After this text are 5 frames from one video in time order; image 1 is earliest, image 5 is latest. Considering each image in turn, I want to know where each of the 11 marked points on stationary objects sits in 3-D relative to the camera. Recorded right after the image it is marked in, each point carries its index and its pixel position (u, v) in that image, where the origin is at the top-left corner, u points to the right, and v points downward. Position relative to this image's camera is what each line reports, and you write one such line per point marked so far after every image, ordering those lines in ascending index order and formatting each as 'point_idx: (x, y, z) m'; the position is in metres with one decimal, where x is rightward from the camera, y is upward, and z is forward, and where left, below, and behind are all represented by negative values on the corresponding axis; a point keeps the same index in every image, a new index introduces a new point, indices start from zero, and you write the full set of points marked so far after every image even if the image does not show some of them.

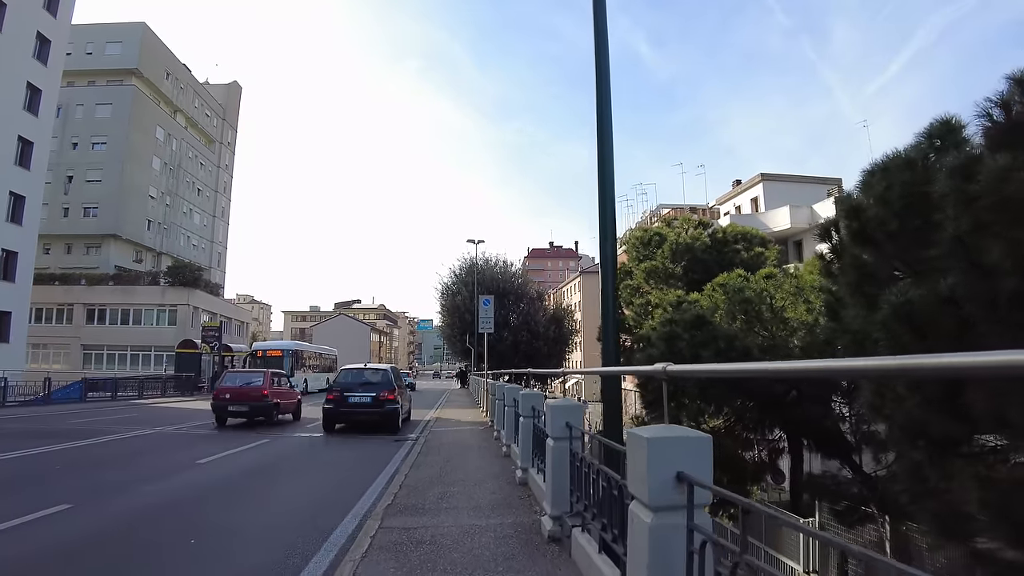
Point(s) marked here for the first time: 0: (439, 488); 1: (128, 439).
0: (-1.0, -2.8, +8.2) m
1: (-9.7, -3.8, +15.0) m
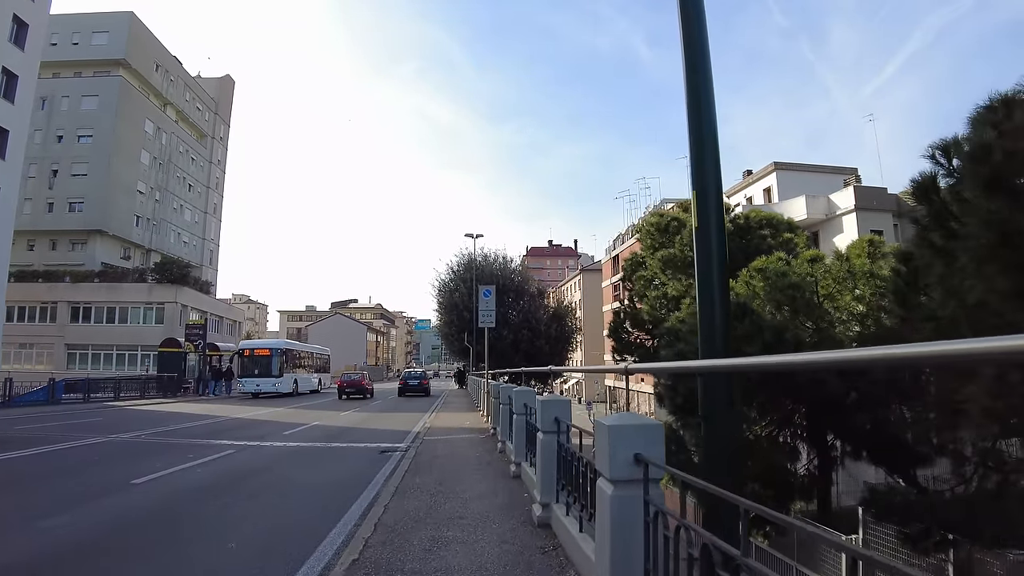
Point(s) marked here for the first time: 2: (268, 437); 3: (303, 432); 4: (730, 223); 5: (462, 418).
0: (-0.9, -2.5, +6.3) m
1: (-9.5, -3.5, +13.1) m
2: (-5.8, -3.5, +14.0) m
3: (-5.3, -3.7, +14.9) m
4: (+7.0, +2.1, +19.1) m
5: (-1.4, -3.7, +16.8) m
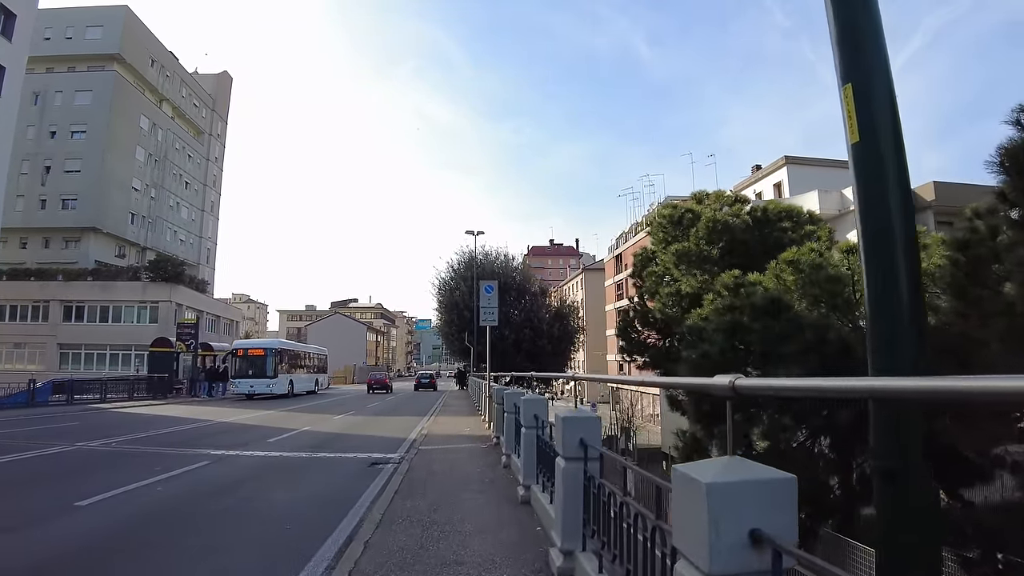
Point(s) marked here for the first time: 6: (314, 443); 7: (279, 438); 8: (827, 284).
0: (-0.8, -2.4, +5.2) m
1: (-9.5, -3.4, +12.0) m
2: (-5.7, -3.4, +12.9) m
3: (-5.2, -3.5, +13.8) m
4: (+7.1, +2.2, +17.9) m
5: (-1.3, -3.6, +15.7) m
6: (-4.5, -3.5, +13.5) m
7: (-5.5, -3.6, +14.1) m
8: (+5.3, +0.1, +10.1) m
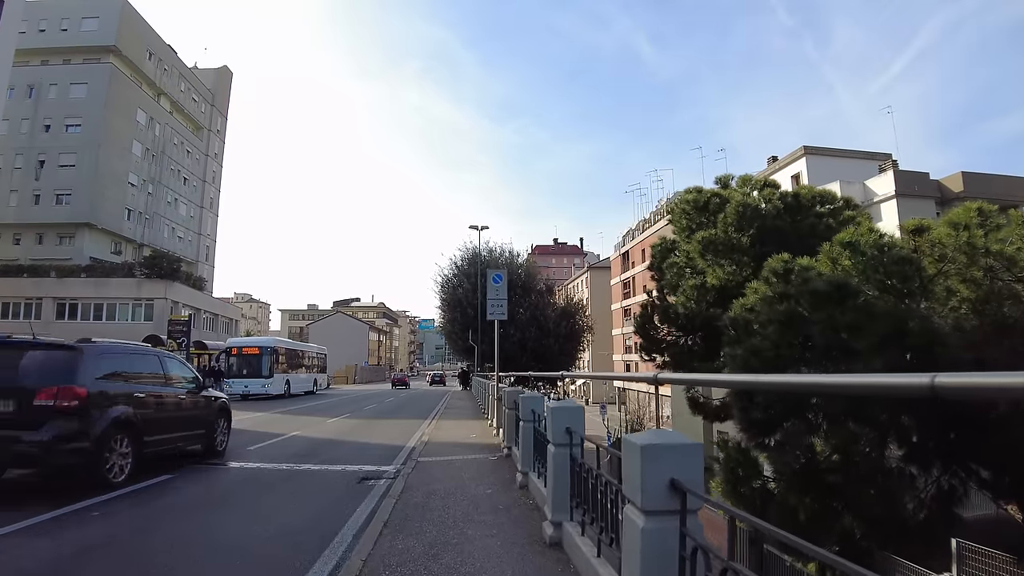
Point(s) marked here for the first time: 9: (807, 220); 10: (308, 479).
0: (-0.6, -2.2, +3.7) m
1: (-9.2, -3.2, +10.6) m
2: (-5.4, -3.2, +11.4) m
3: (-4.9, -3.3, +12.3) m
4: (+7.4, +2.4, +16.4) m
5: (-1.1, -3.4, +14.2) m
6: (-4.2, -3.3, +12.0) m
7: (-5.3, -3.3, +12.6) m
8: (+5.5, +0.3, +8.5) m
9: (+7.9, +1.8, +15.9) m
10: (-3.2, -2.9, +9.2) m
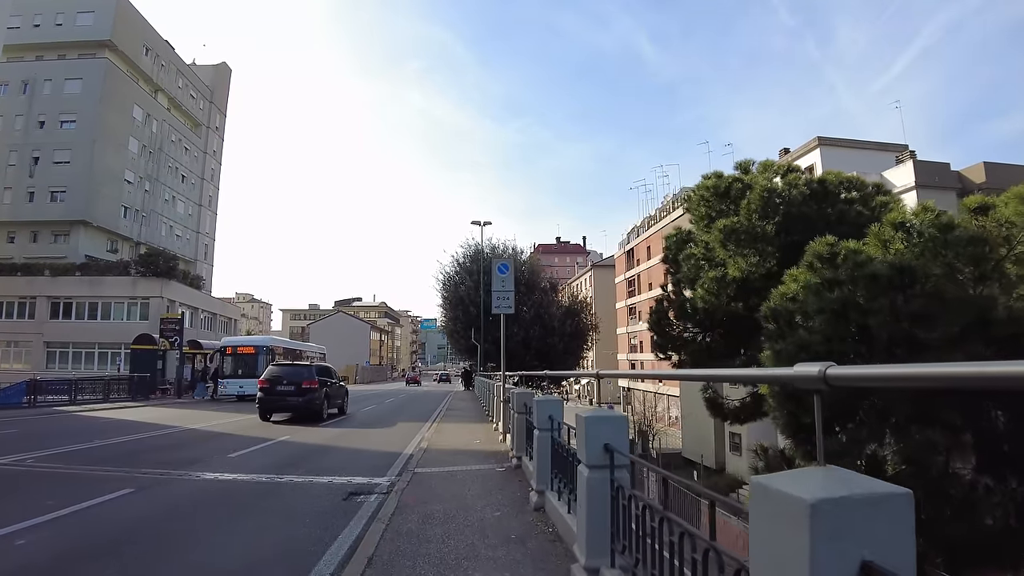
0: (-0.5, -2.0, +2.6) m
1: (-9.1, -3.0, +9.5) m
2: (-5.3, -3.0, +10.3) m
3: (-4.8, -3.1, +11.2) m
4: (+7.5, +2.6, +15.2) m
5: (-0.9, -3.2, +13.1) m
6: (-4.1, -3.1, +10.9) m
7: (-5.1, -3.2, +11.5) m
8: (+5.6, +0.5, +7.4) m
9: (+8.0, +2.0, +14.7) m
10: (-3.0, -2.8, +8.1) m
